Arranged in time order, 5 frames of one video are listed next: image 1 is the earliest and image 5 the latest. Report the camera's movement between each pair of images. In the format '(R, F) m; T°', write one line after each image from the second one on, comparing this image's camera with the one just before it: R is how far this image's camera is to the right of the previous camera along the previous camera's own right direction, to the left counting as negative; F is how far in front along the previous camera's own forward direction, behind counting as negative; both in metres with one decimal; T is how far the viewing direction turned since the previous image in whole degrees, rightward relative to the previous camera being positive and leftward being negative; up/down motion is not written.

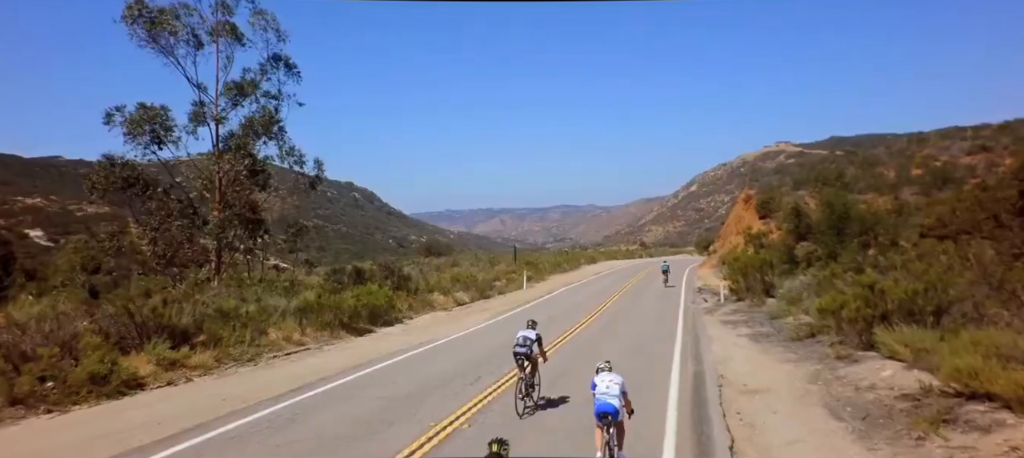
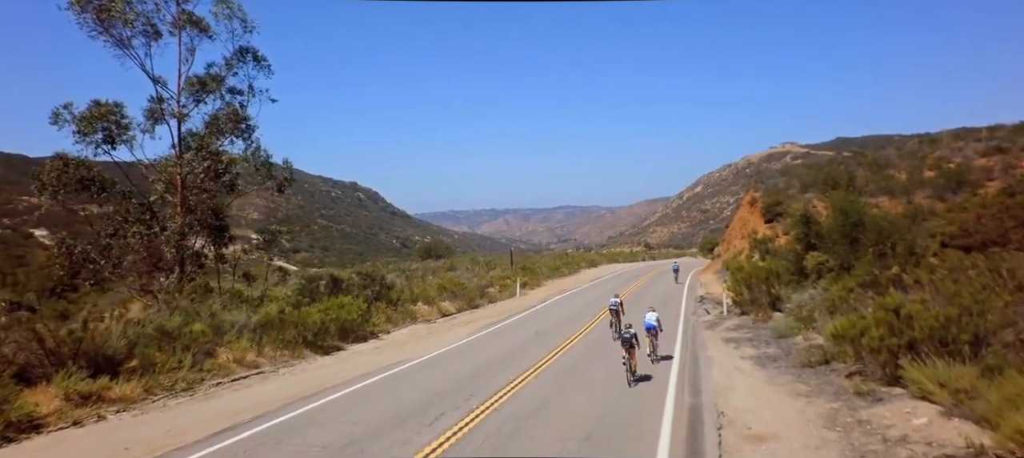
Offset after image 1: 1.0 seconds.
(+0.6, +1.4) m; 0°
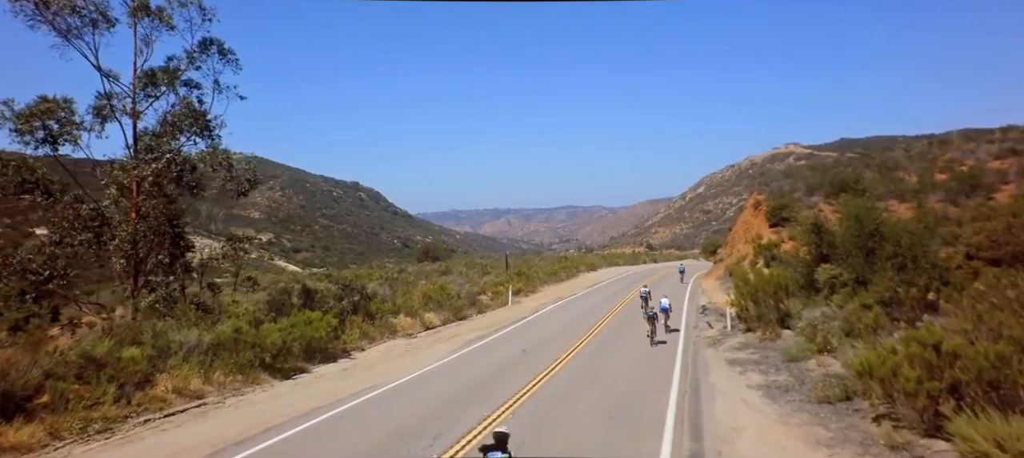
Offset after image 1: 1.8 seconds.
(+0.5, +1.4) m; 0°
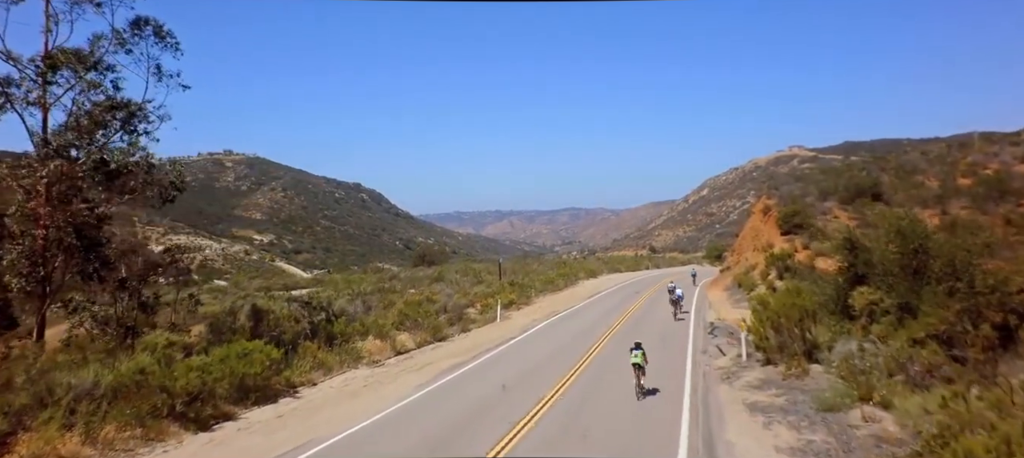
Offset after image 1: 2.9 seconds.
(+0.6, +2.4) m; 0°
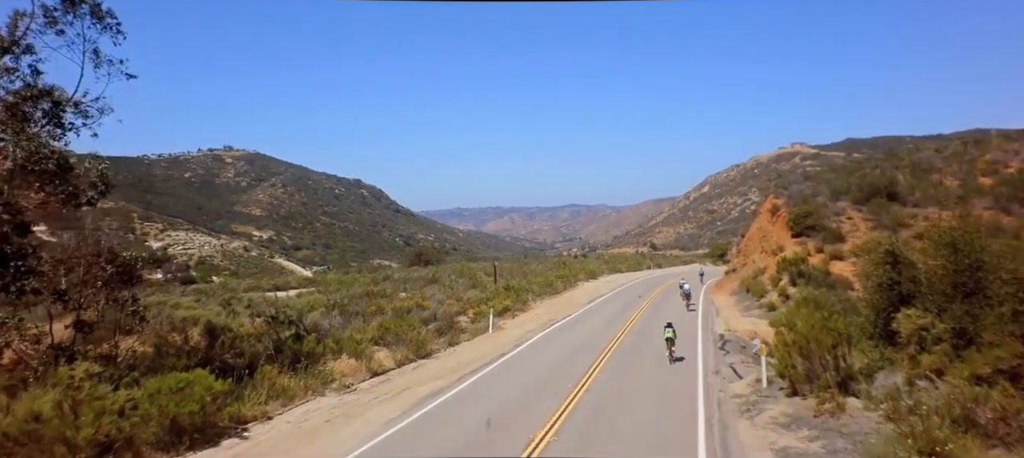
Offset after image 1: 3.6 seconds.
(+0.3, +1.9) m; 0°
